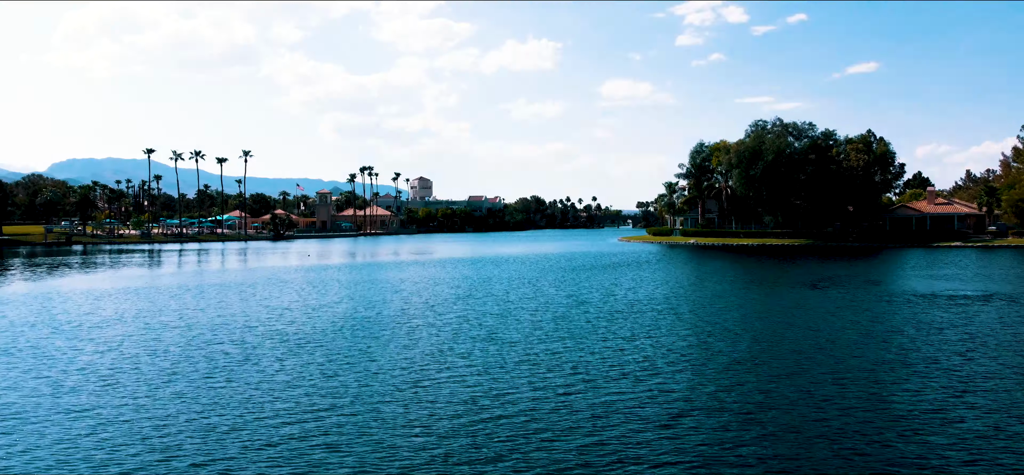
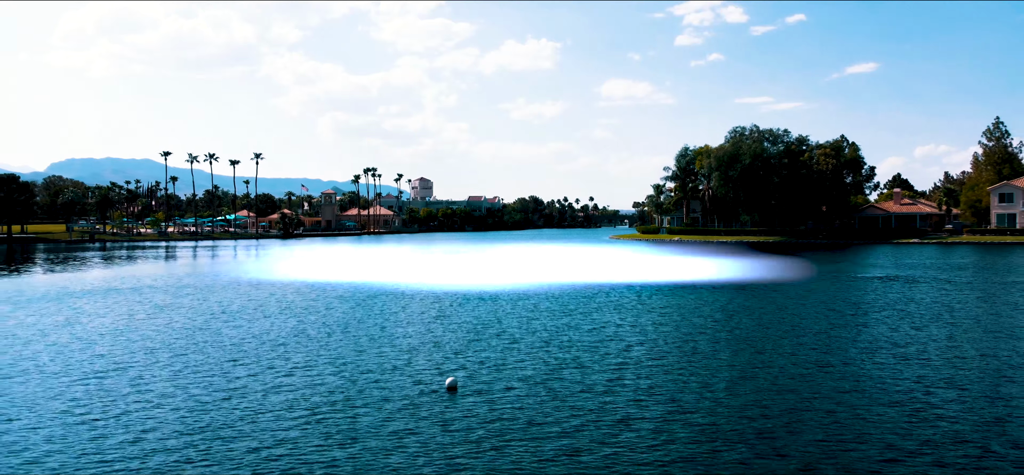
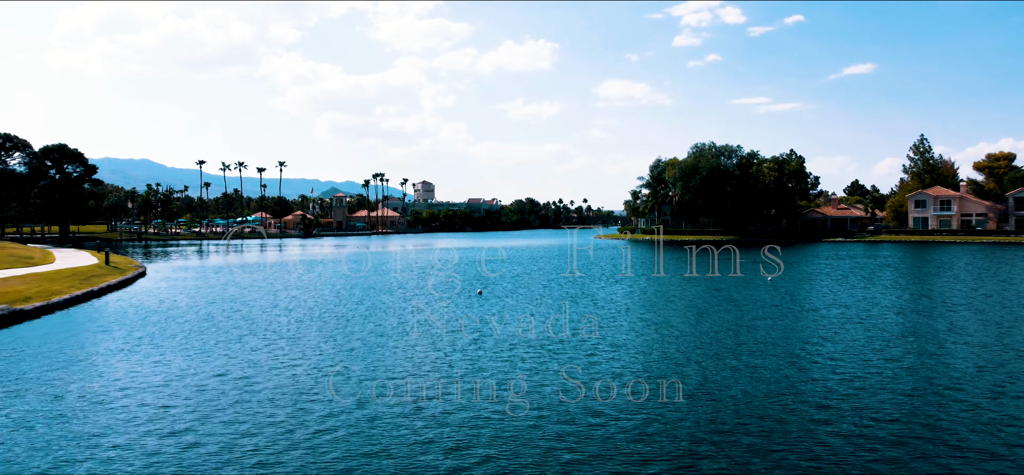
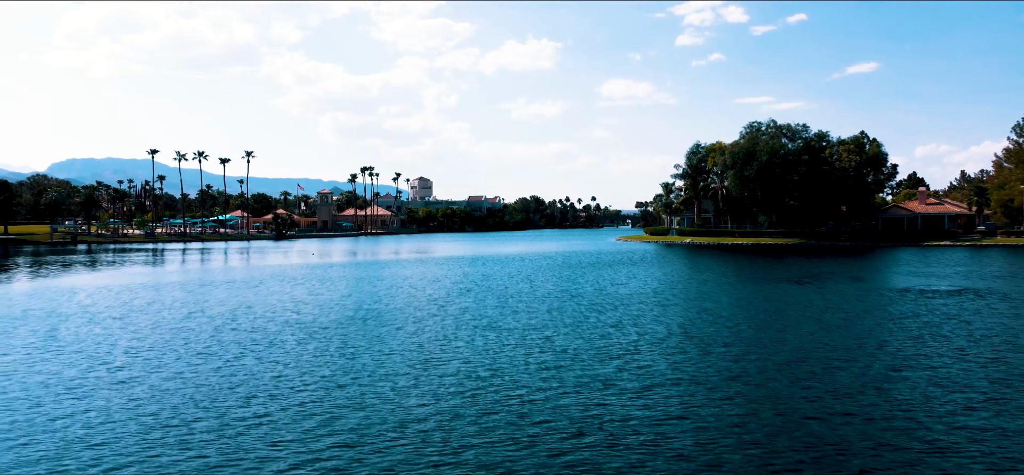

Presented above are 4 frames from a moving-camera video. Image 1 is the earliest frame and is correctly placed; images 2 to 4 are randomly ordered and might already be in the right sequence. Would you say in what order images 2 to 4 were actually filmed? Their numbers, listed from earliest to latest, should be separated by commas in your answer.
4, 2, 3
